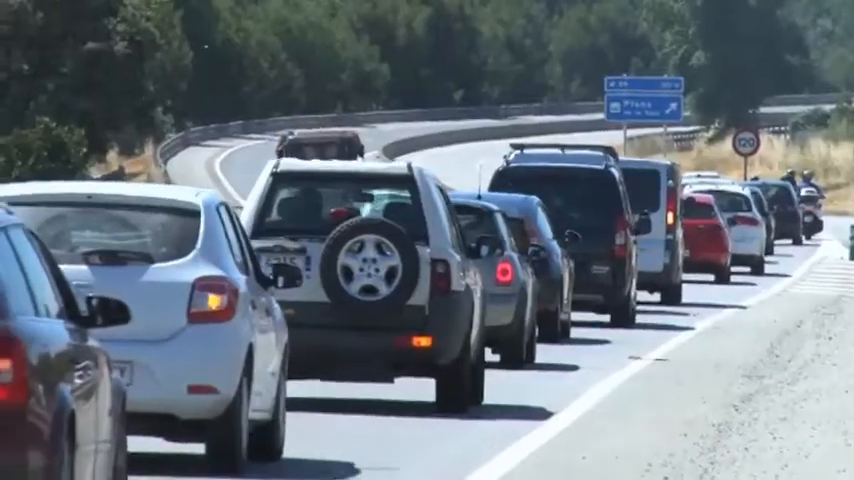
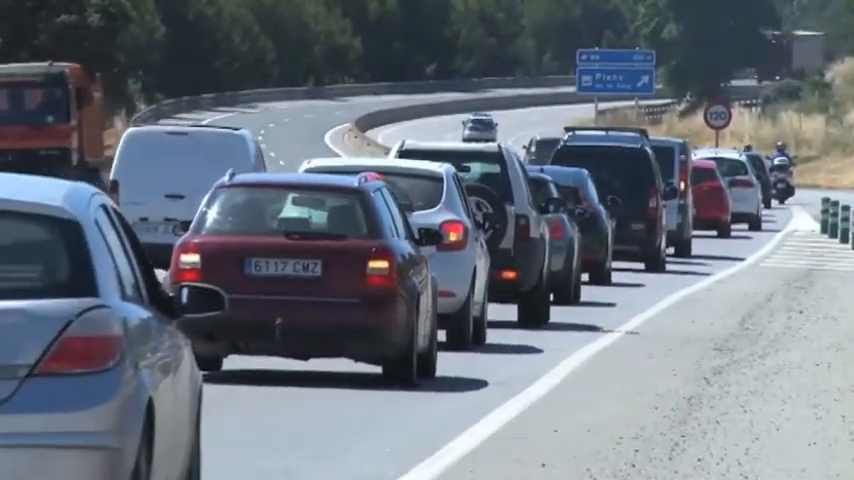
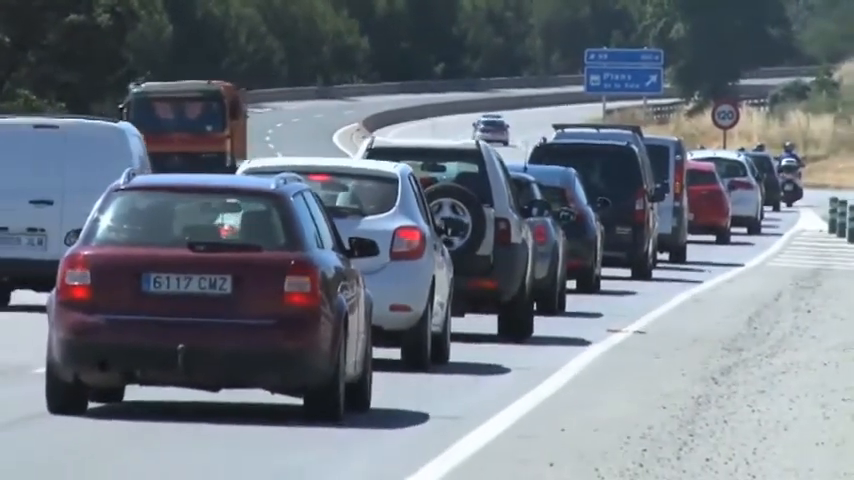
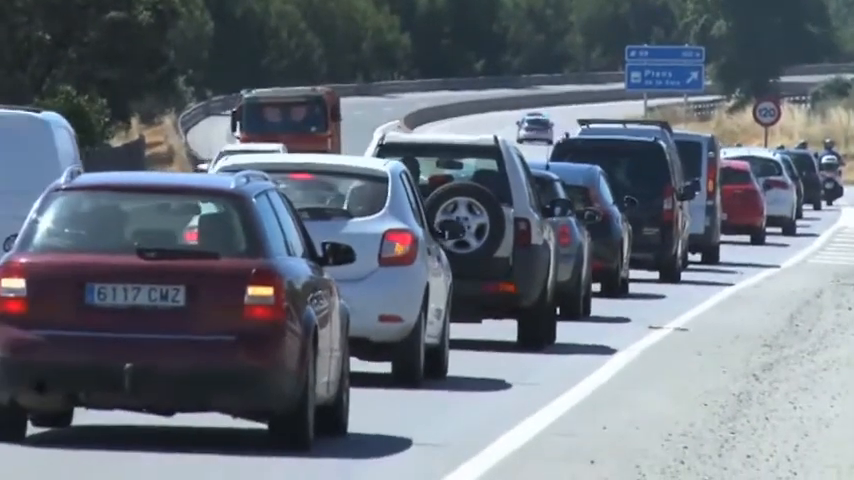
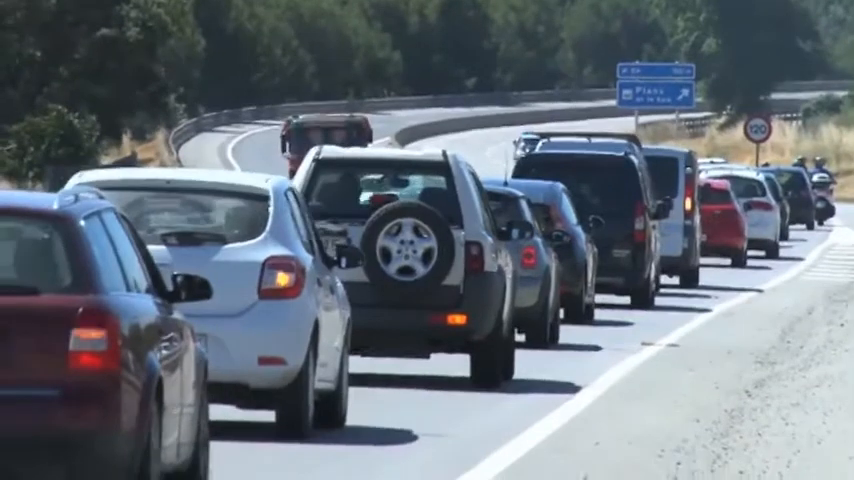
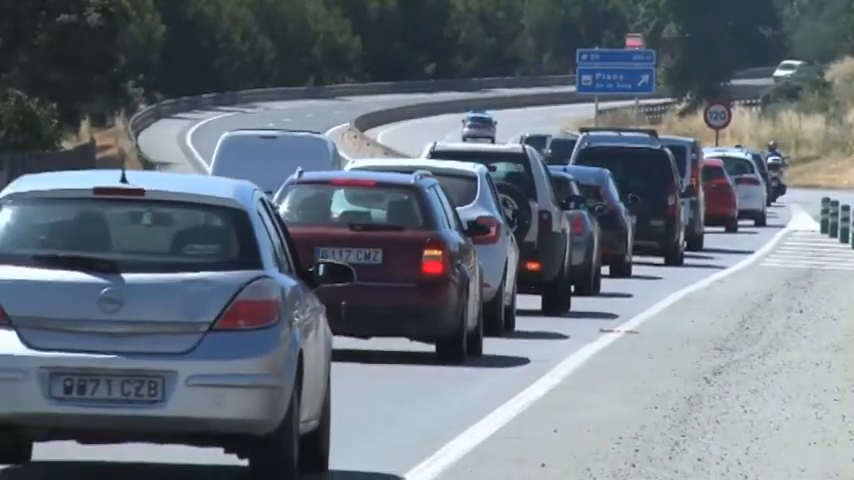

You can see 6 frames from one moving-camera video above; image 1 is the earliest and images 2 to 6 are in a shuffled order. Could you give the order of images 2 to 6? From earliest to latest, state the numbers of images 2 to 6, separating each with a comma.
5, 4, 3, 2, 6
